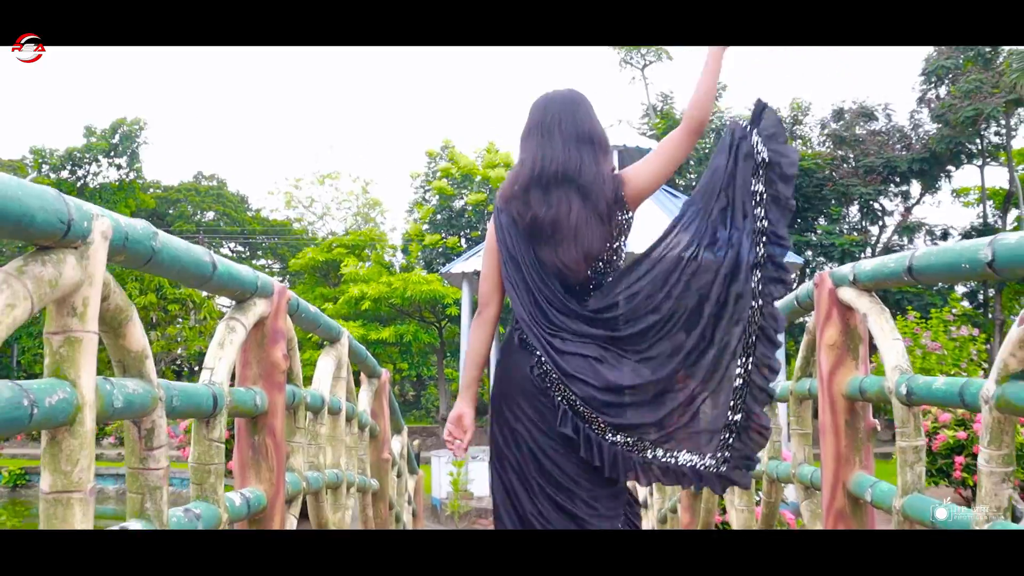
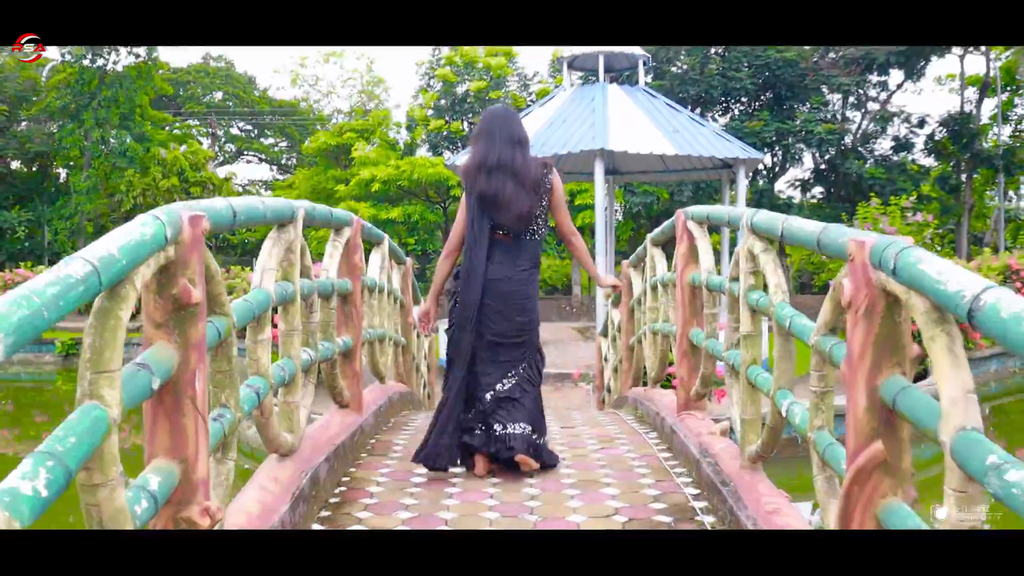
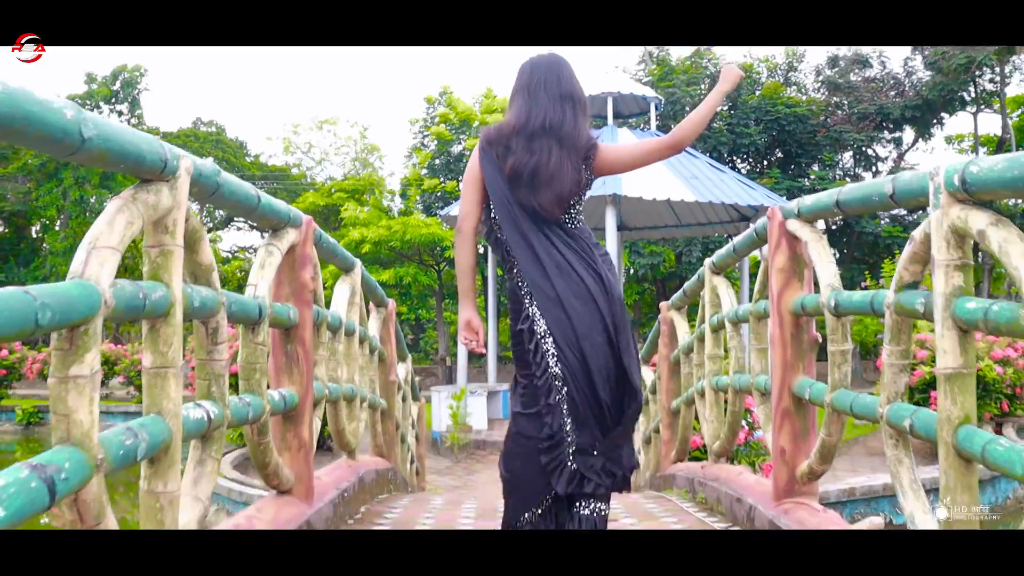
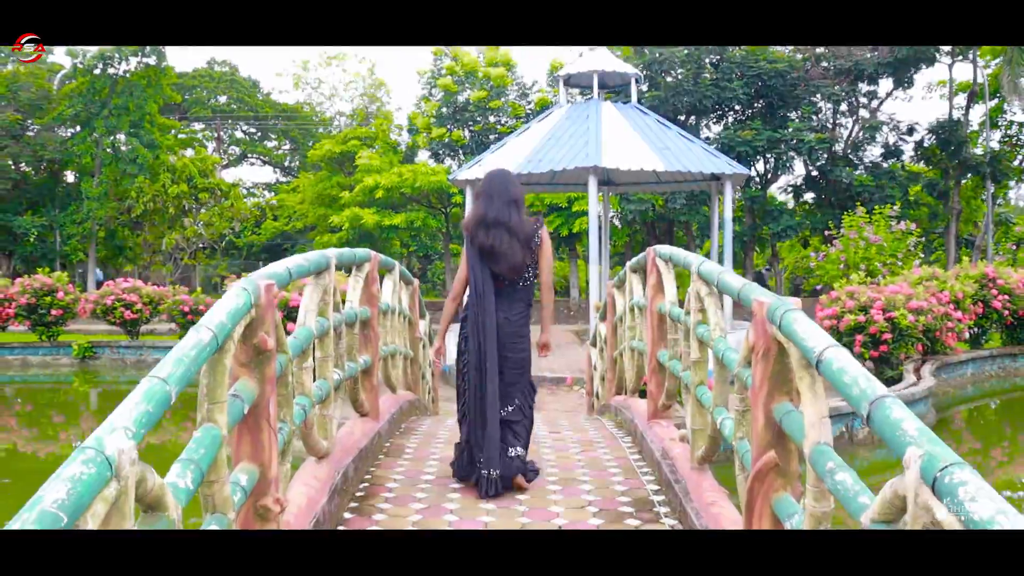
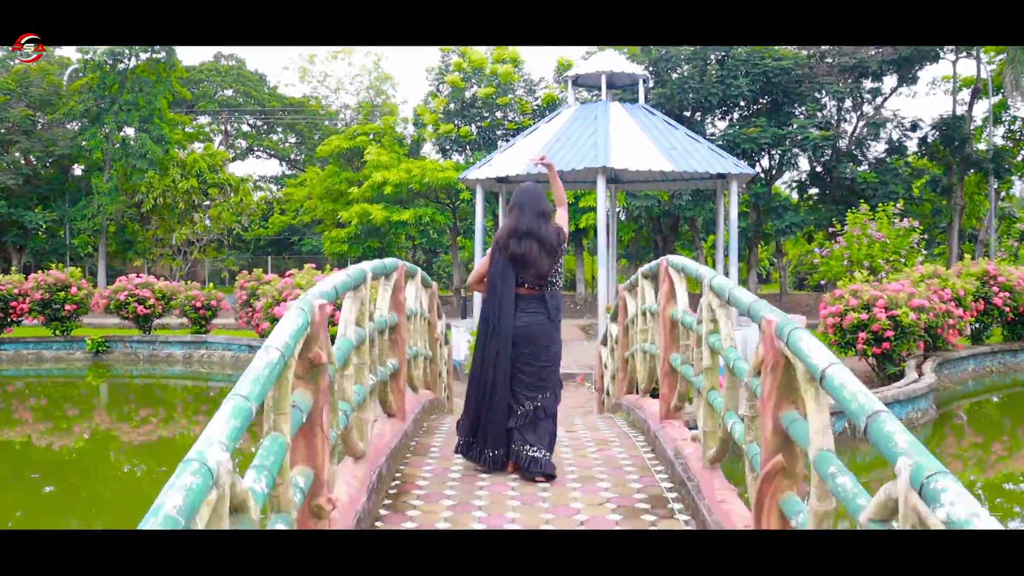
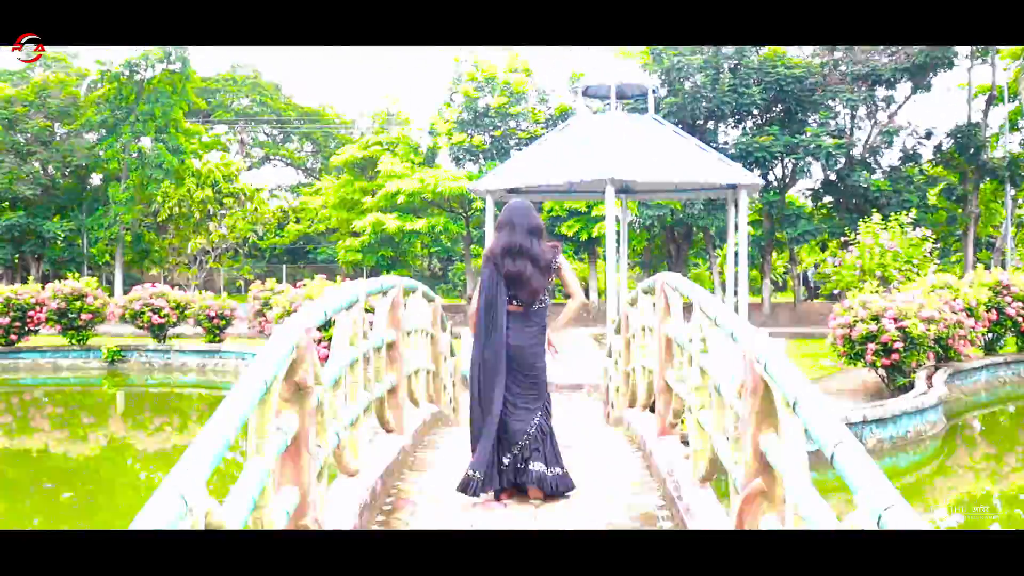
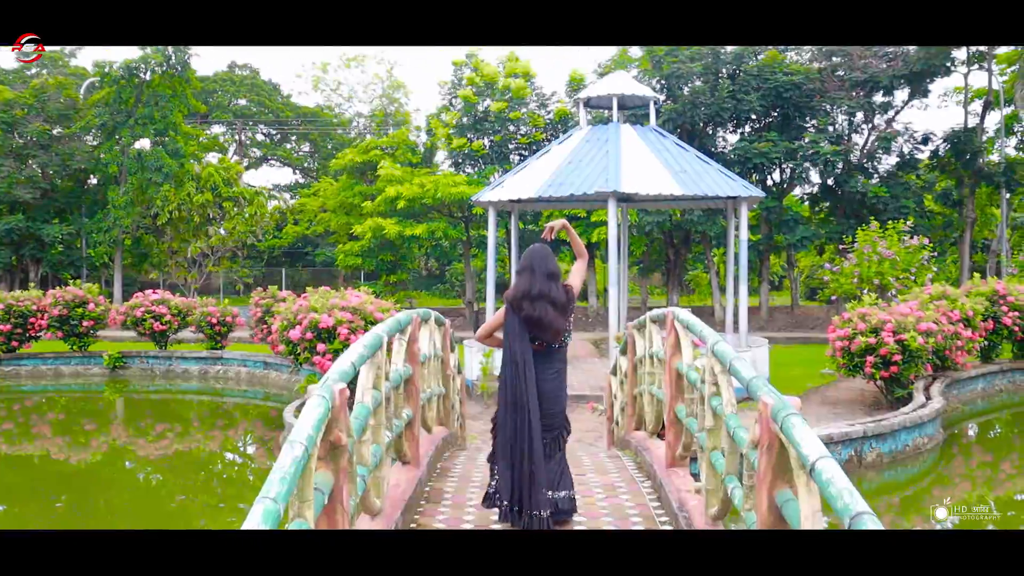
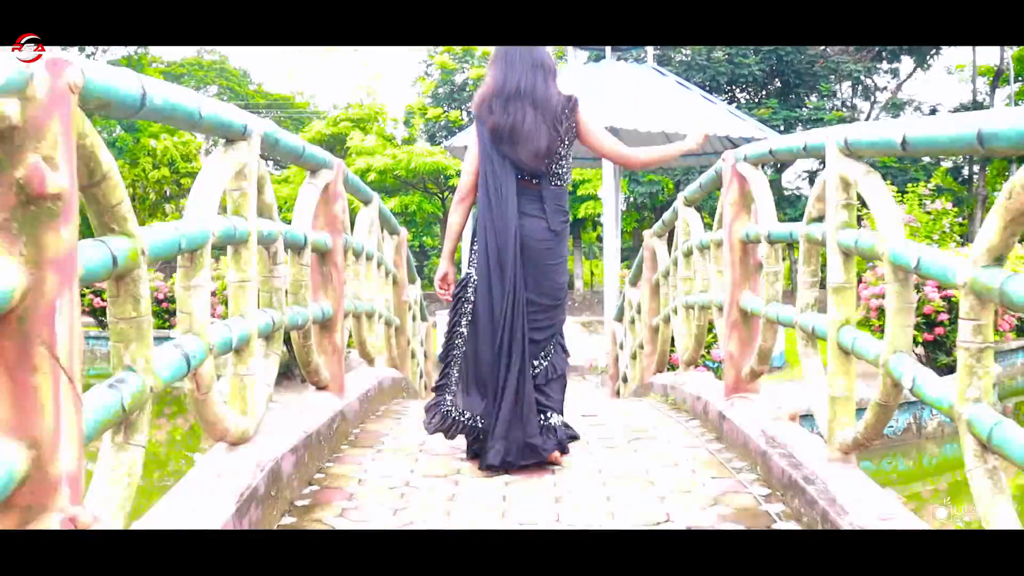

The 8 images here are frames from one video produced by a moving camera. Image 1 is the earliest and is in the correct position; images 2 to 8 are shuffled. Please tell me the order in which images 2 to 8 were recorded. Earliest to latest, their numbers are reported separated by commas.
3, 8, 2, 4, 6, 7, 5
